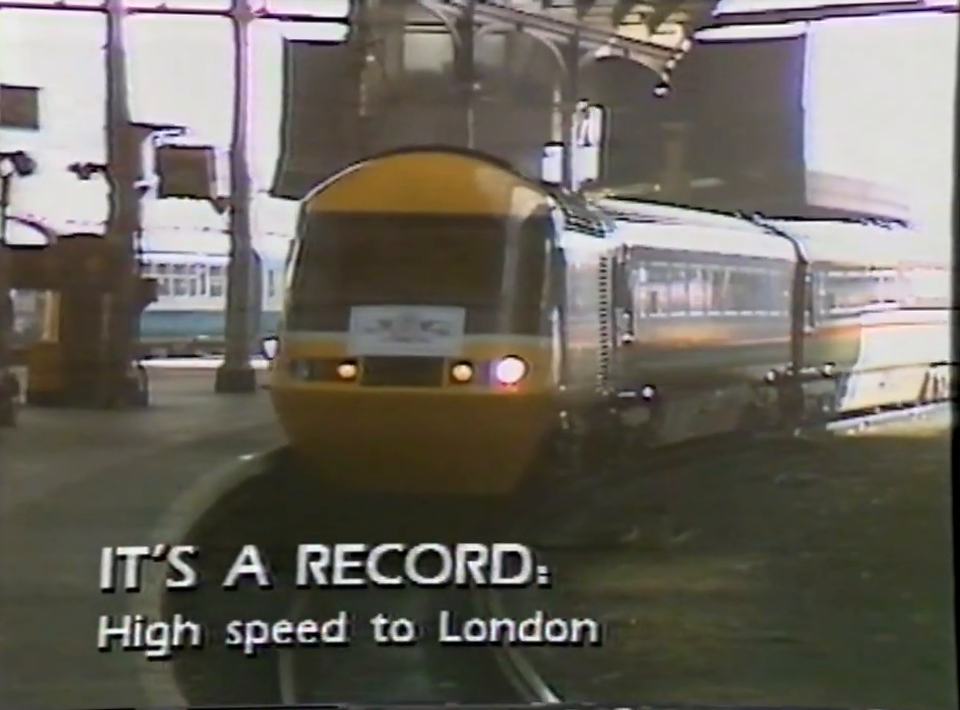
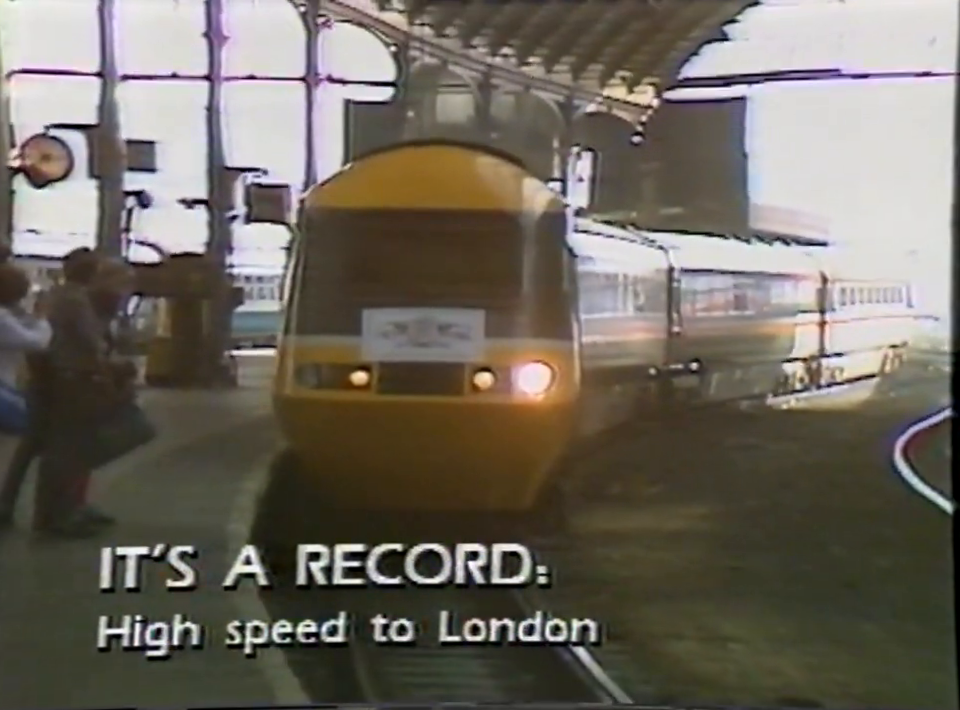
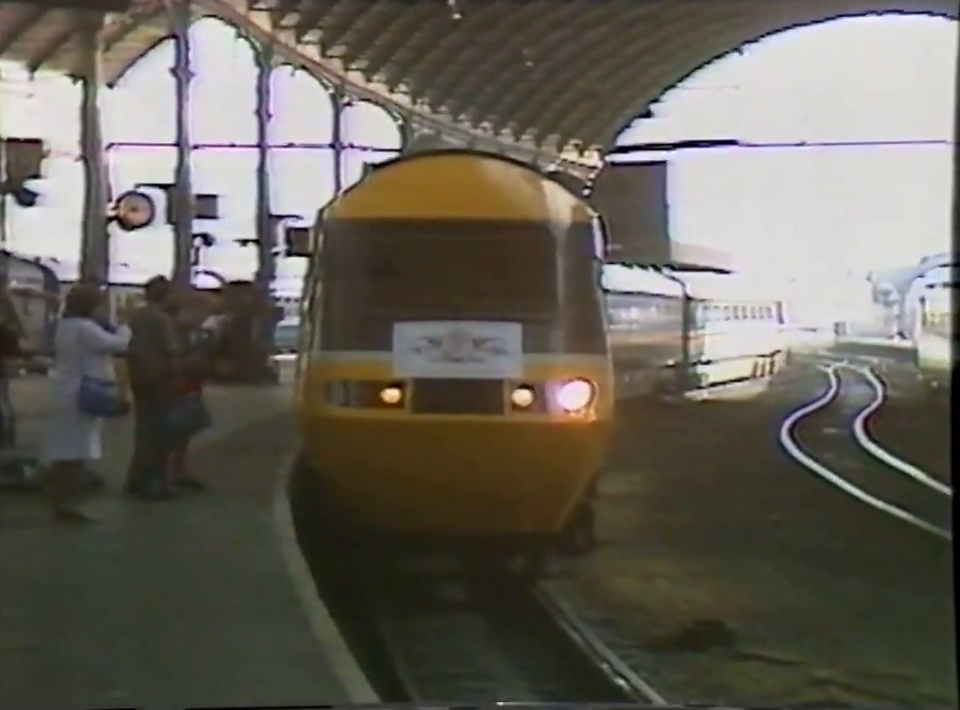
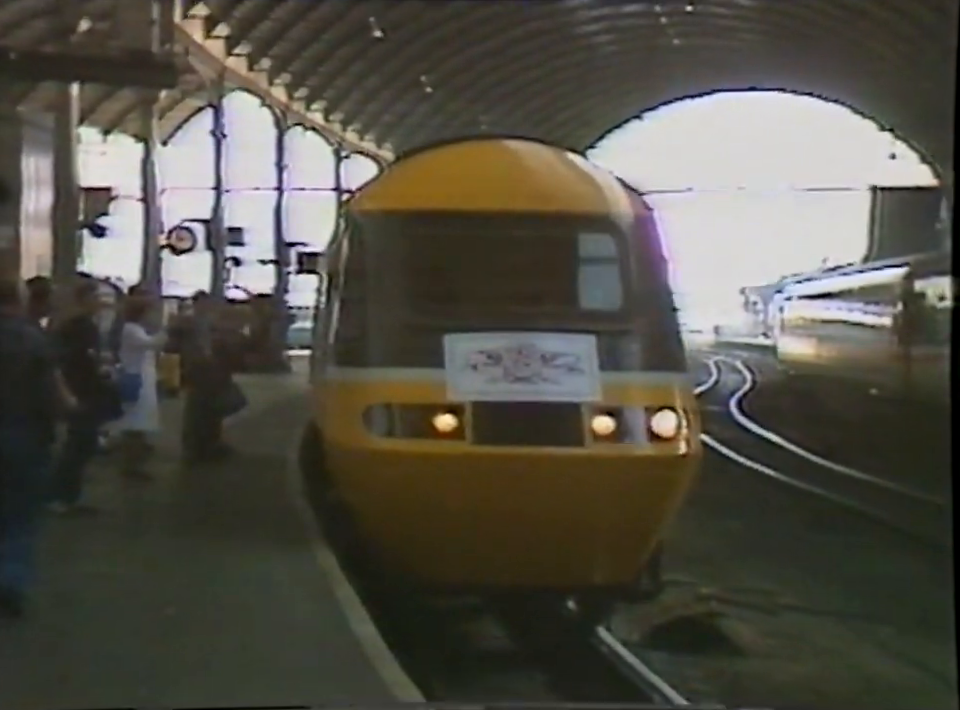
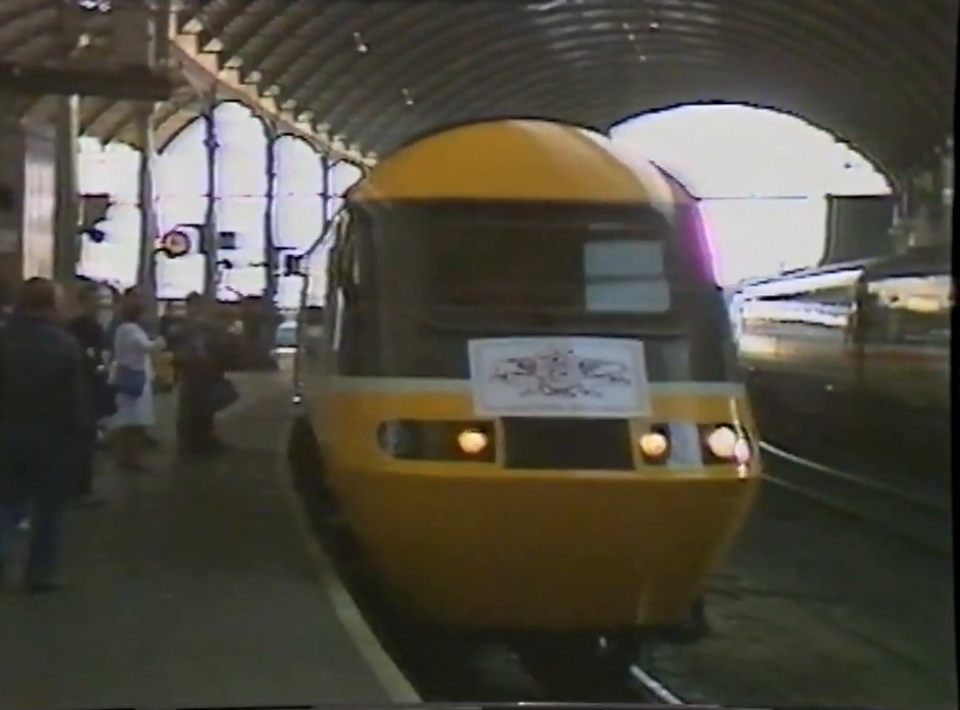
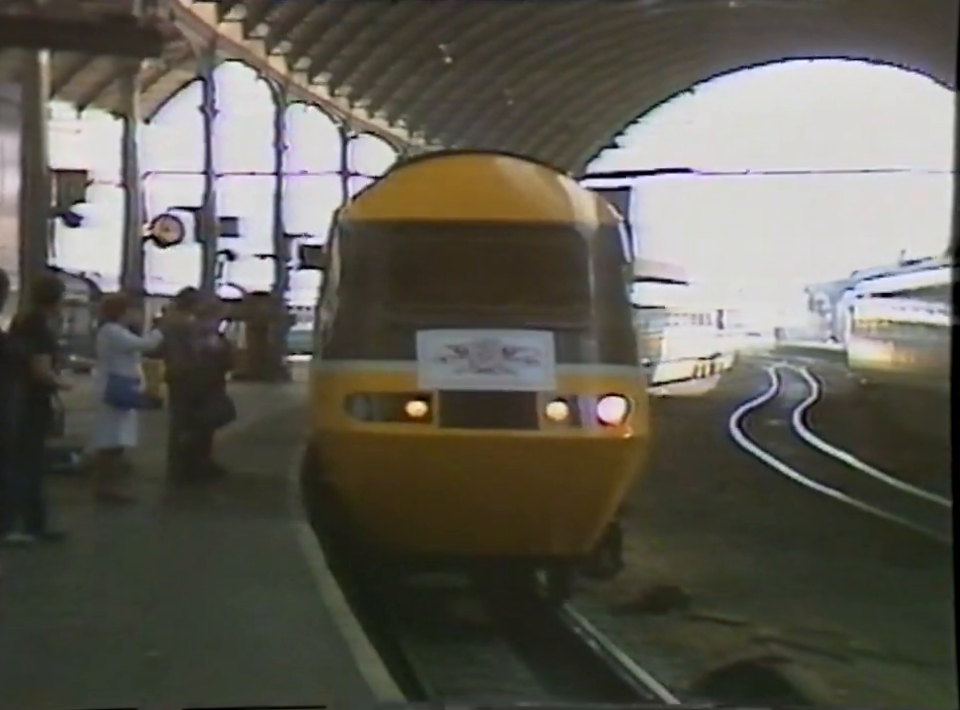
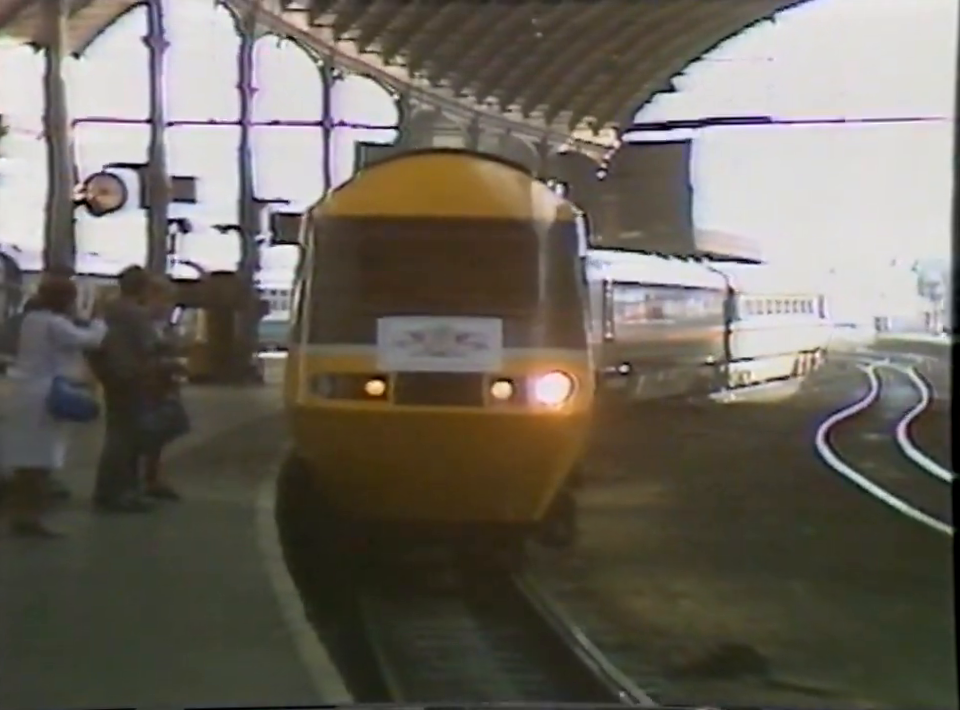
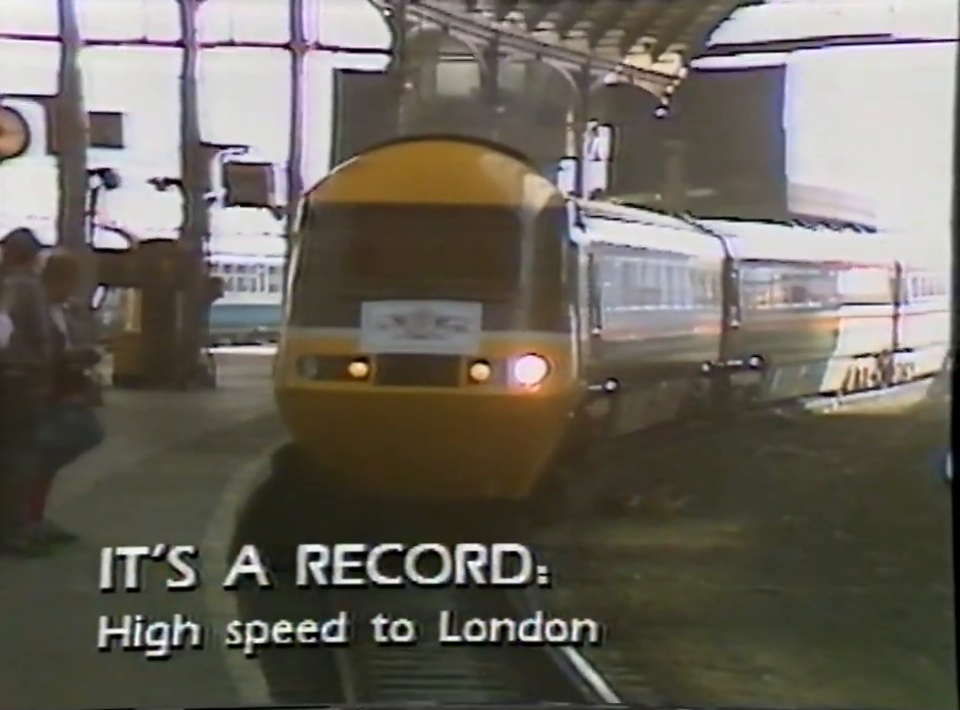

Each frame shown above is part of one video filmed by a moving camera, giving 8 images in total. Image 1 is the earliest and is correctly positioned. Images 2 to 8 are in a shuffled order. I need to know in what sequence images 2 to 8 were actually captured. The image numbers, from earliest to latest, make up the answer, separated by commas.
8, 2, 7, 3, 6, 4, 5
